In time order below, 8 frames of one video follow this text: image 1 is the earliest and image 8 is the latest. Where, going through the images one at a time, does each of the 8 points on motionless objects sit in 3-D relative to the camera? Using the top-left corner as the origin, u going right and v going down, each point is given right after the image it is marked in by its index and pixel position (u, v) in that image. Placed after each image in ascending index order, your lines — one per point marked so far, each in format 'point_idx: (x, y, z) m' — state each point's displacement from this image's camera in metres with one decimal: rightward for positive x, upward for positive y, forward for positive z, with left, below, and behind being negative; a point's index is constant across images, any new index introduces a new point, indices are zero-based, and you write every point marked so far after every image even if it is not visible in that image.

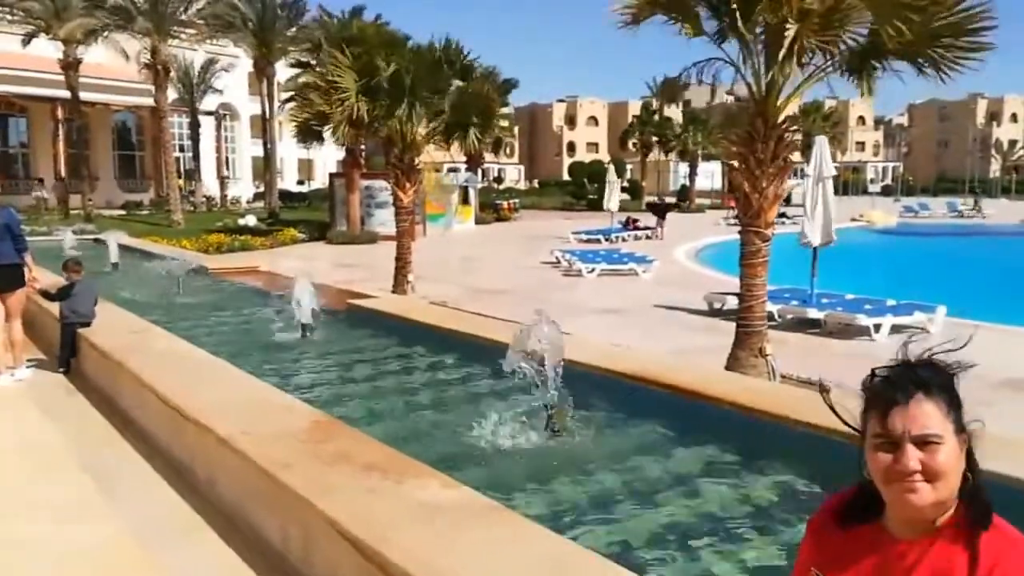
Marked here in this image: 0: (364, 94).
0: (-2.2, +2.8, +13.0) m
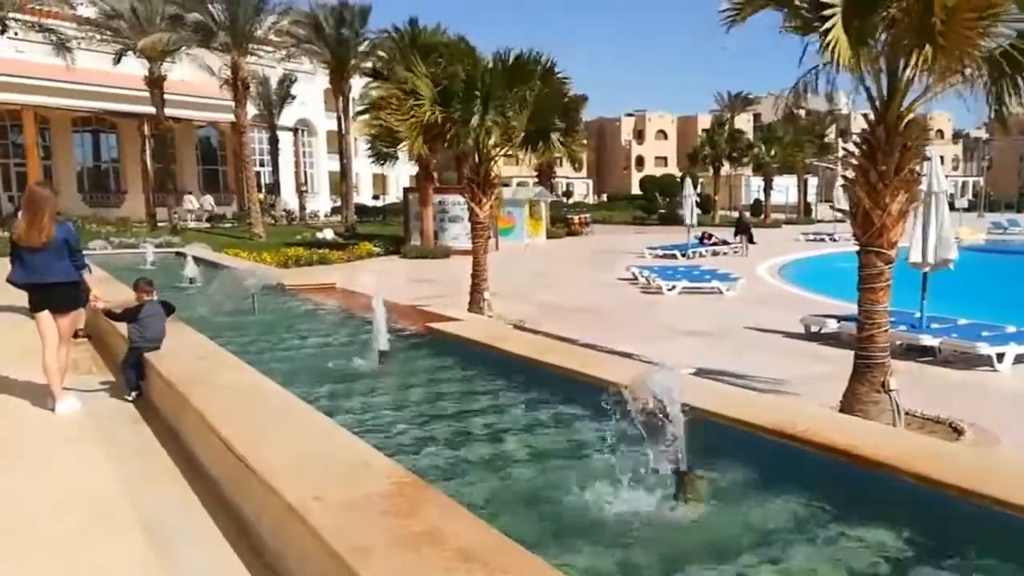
0: (-1.0, +2.6, +12.6) m
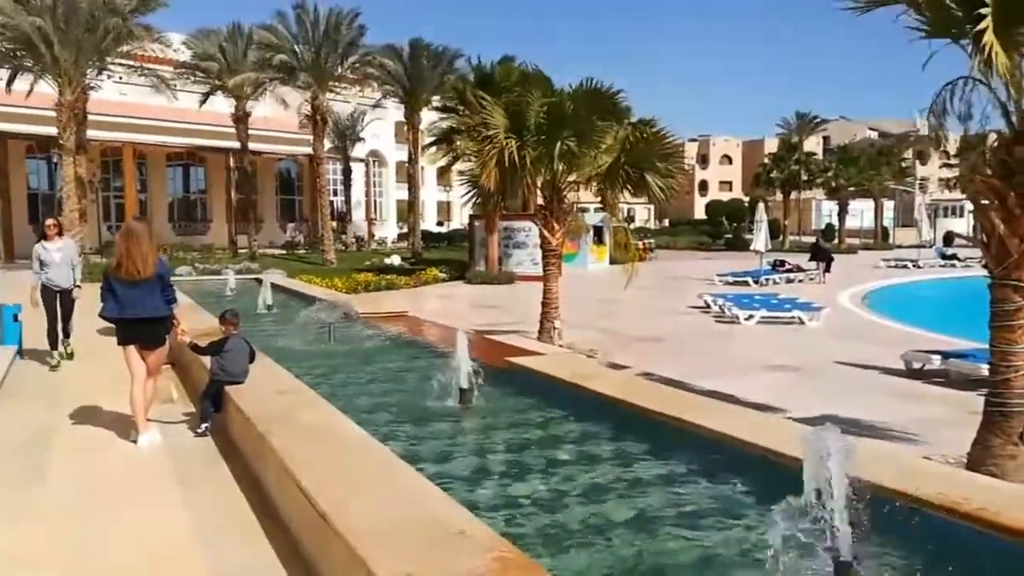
0: (+0.1, +2.1, +12.3) m
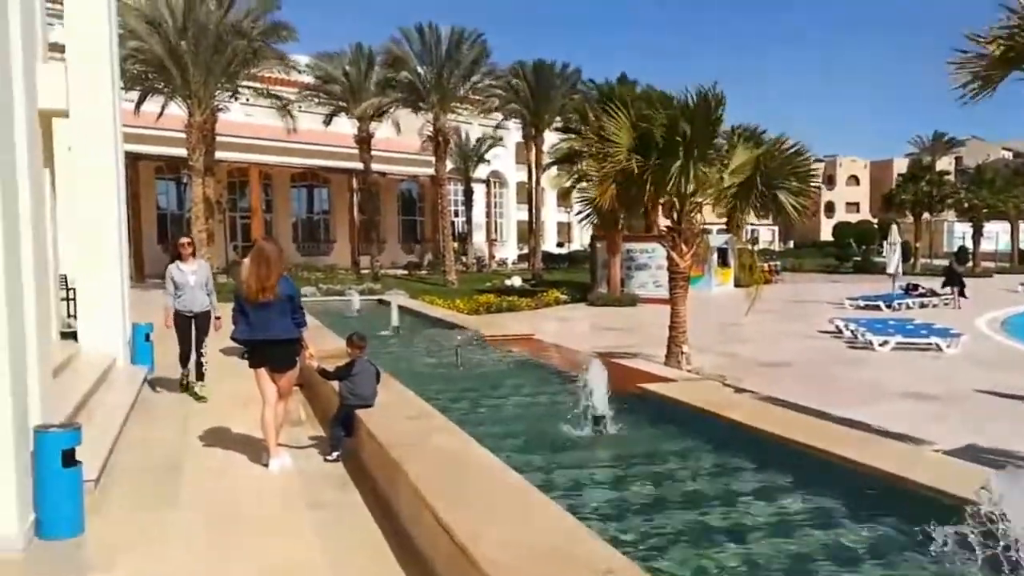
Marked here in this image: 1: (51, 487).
0: (+1.7, +1.9, +11.8) m
1: (-2.5, -1.1, +4.8) m
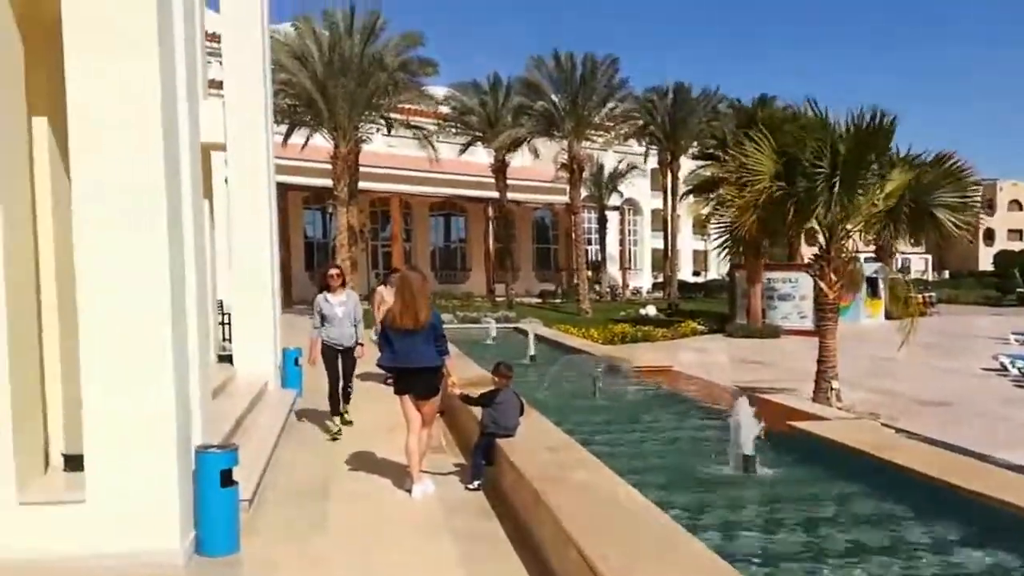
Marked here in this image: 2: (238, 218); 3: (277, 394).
0: (+3.4, +1.5, +11.4) m
1: (-1.7, -1.2, +5.0) m
2: (-3.1, +0.8, +10.2) m
3: (-2.6, -1.2, +9.7) m
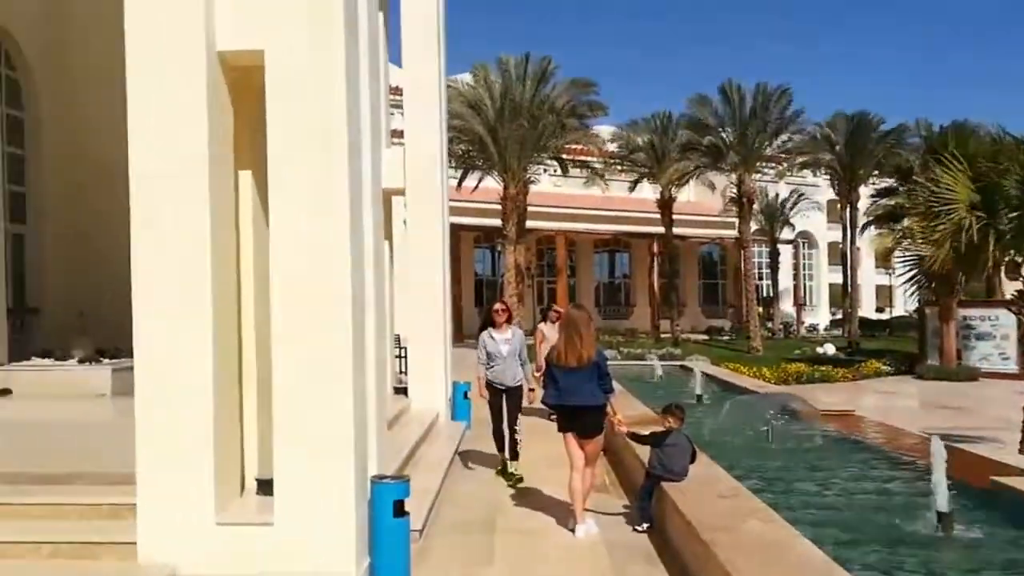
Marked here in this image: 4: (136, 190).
0: (+5.5, +1.0, +10.7) m
1: (-0.8, -1.4, +5.2) m
2: (-1.2, +0.3, +10.7) m
3: (-0.7, -1.6, +10.1) m
4: (-2.1, +0.5, +4.9) m
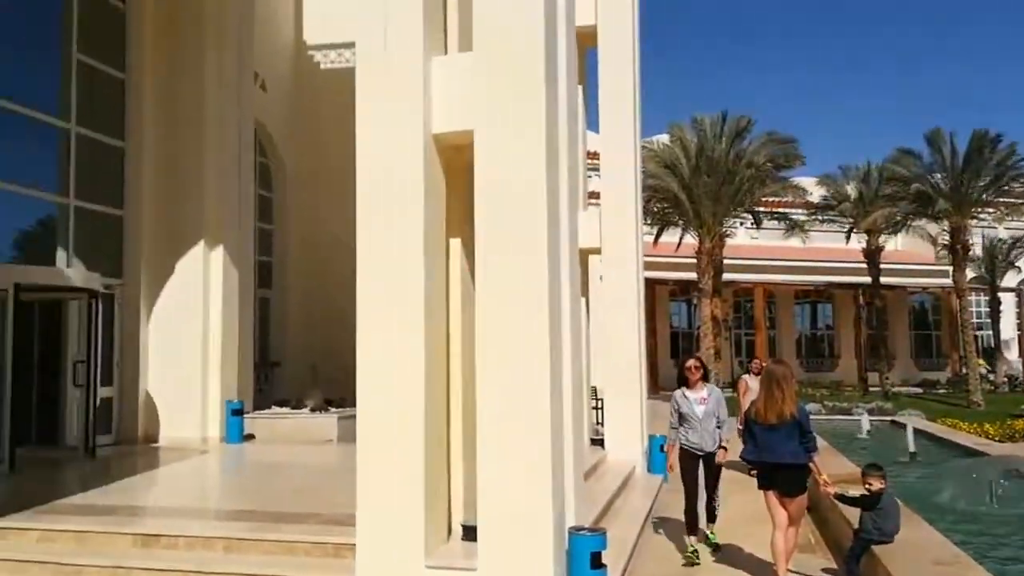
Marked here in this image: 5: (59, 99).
0: (+7.7, +0.3, +9.5) m
1: (+0.4, -1.8, +5.4) m
2: (+1.2, -0.3, +10.9) m
3: (+1.5, -2.2, +10.1) m
4: (-0.9, +0.2, +5.4) m
5: (-6.1, +2.5, +11.9) m
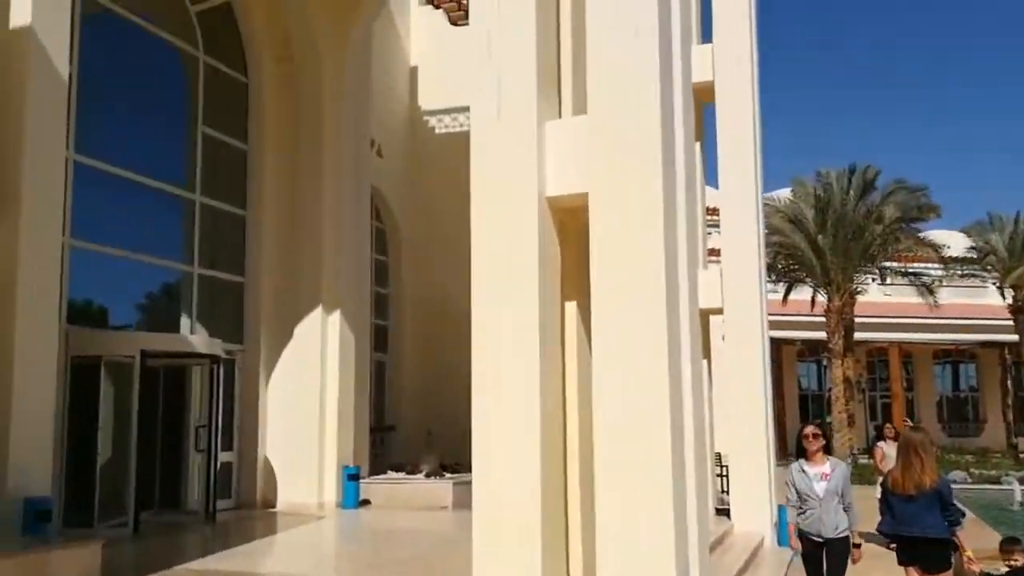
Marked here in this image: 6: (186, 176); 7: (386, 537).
0: (+8.9, -0.2, +8.3) m
1: (+1.1, -2.2, +5.0) m
2: (+2.6, -1.0, +10.4) m
3: (+2.8, -2.8, +9.5) m
4: (-0.2, -0.2, +5.4) m
5: (-4.5, +1.7, +12.5) m
6: (-4.5, +1.6, +12.6) m
7: (-1.3, -2.6, +9.2) m
